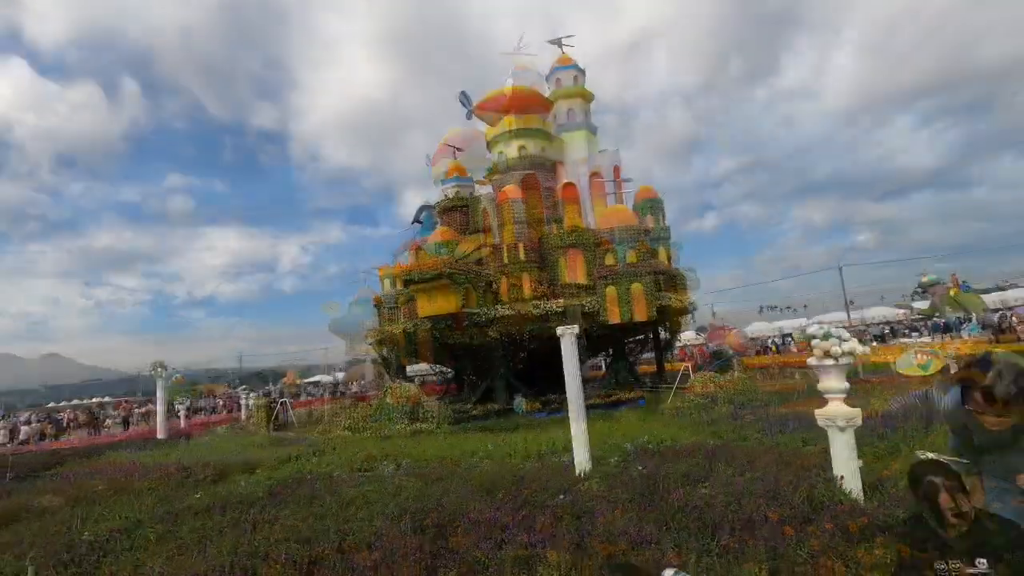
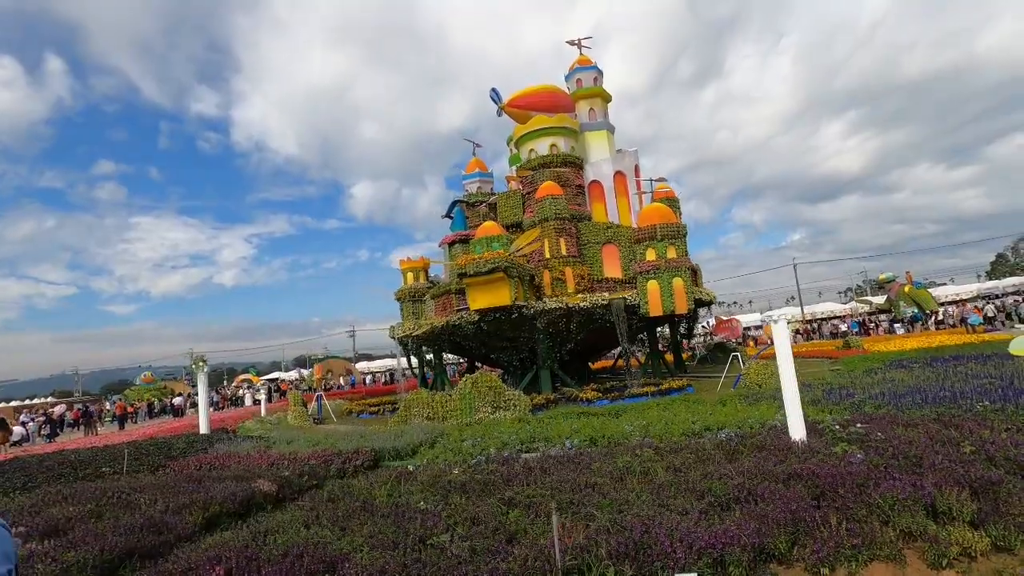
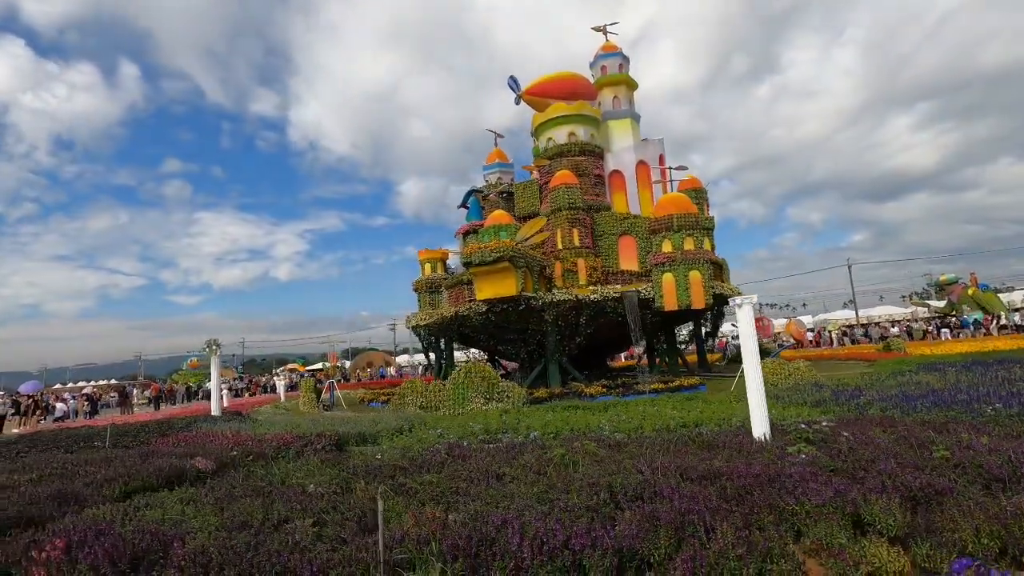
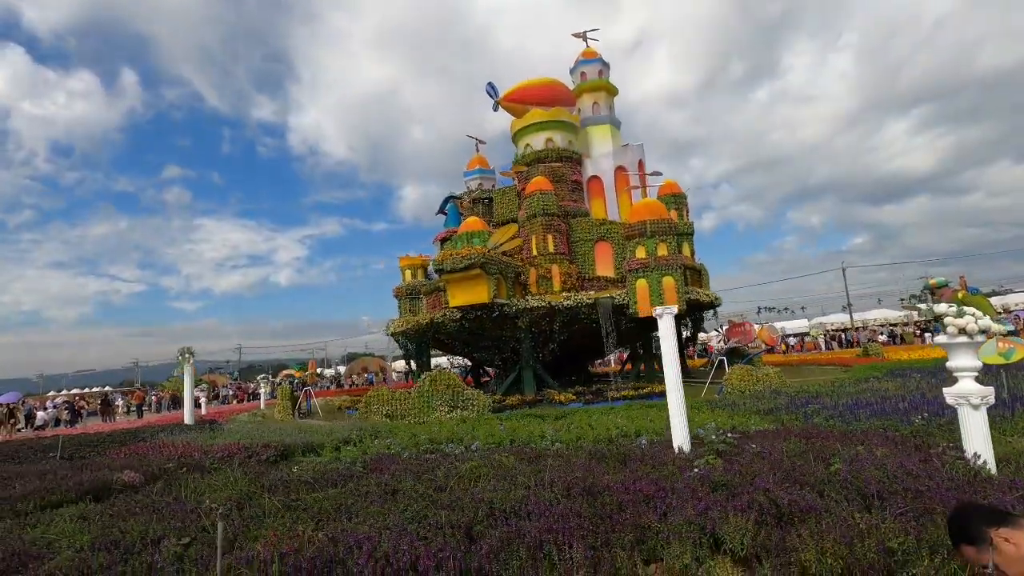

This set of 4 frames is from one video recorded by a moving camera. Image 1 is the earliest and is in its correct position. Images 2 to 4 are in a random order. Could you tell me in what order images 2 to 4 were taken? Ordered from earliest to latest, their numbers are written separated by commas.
4, 3, 2
